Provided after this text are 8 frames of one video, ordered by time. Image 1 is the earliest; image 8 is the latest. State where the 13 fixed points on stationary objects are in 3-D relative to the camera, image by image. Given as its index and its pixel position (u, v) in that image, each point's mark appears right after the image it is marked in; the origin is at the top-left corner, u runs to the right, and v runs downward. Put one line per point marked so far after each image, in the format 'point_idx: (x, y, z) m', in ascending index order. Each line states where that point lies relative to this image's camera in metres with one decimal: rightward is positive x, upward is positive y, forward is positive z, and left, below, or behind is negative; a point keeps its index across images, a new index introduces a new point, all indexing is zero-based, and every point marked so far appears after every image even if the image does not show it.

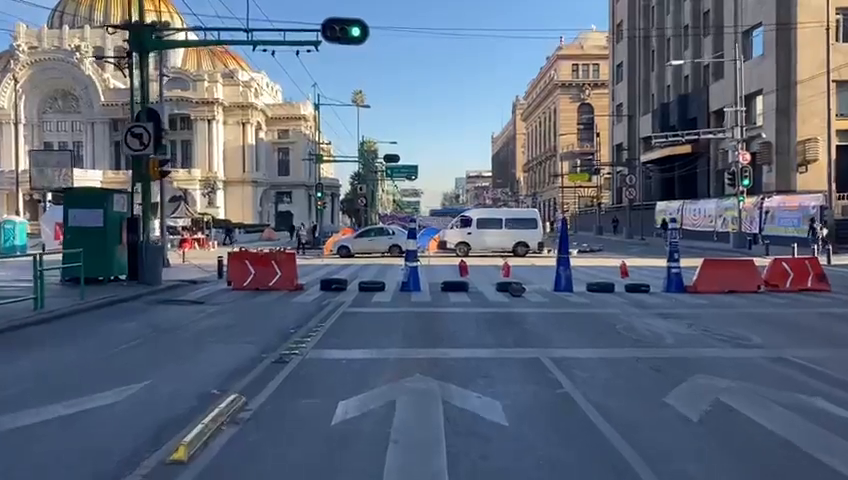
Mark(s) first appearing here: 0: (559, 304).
0: (+3.3, -1.6, +18.2) m
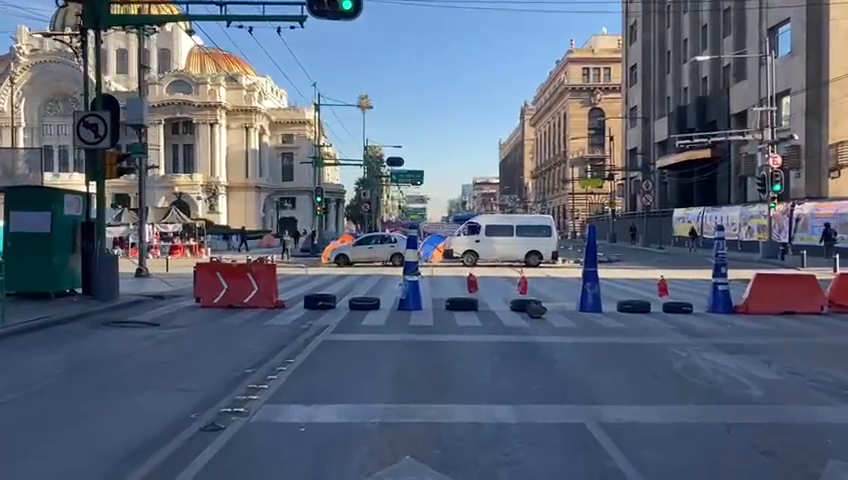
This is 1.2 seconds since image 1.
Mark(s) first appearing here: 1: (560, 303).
0: (+3.3, -1.8, +14.9) m
1: (+3.6, -1.7, +20.0) m
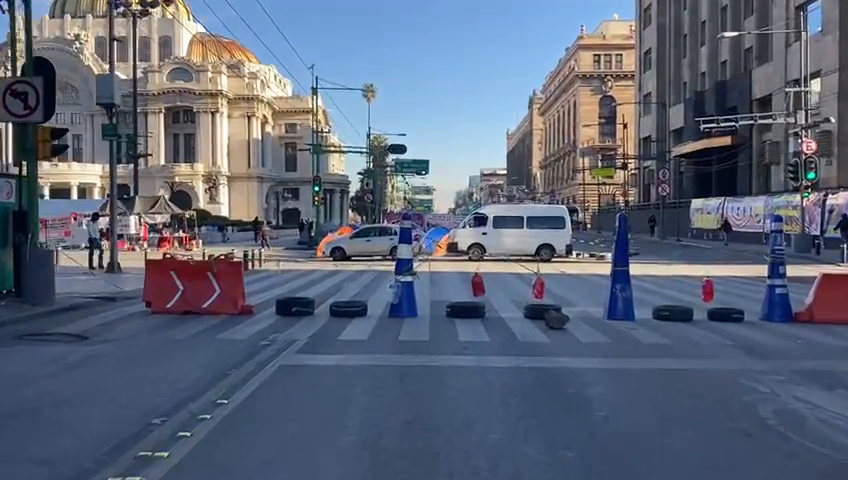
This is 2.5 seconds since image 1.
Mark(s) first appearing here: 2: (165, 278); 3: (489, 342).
0: (+3.2, -1.7, +11.7) m
1: (+3.5, -1.5, +16.8) m
2: (-5.4, -0.8, +15.7) m
3: (+1.0, -1.7, +12.2) m
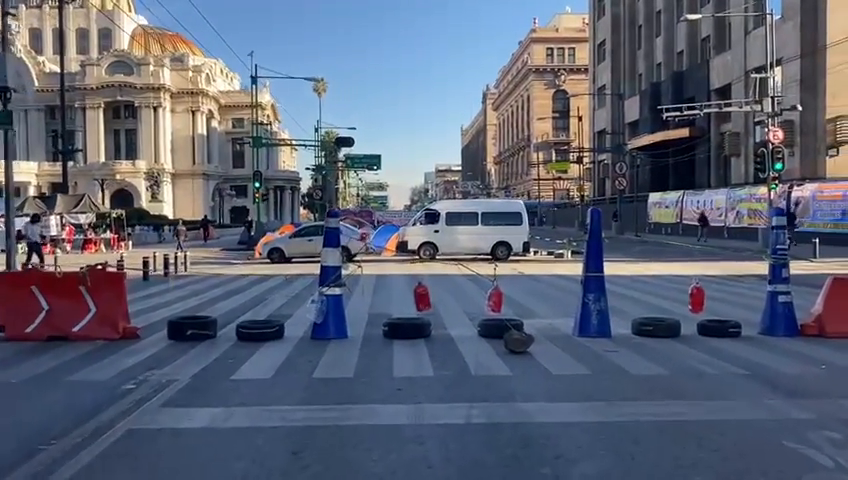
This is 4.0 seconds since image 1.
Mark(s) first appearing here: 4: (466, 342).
0: (+2.2, -1.7, +8.9) m
1: (+2.3, -1.5, +14.0) m
2: (-6.6, -0.9, +12.4) m
3: (0.0, -1.7, +9.3) m
4: (+0.7, -1.6, +12.1) m
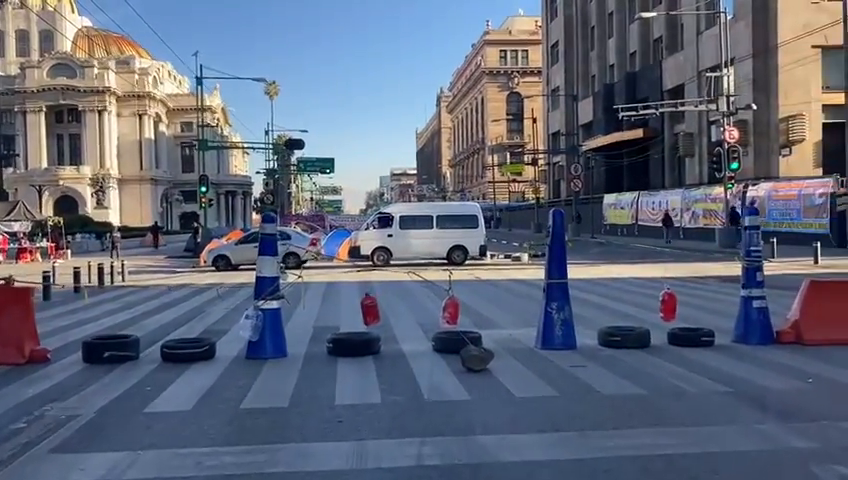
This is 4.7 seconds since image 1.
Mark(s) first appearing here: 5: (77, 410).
0: (+1.7, -1.7, +7.8) m
1: (+1.4, -1.6, +13.0) m
2: (-7.3, -1.1, +10.8) m
3: (-0.5, -1.8, +8.1) m
4: (-0.1, -1.7, +10.9) m
5: (-3.8, -1.8, +8.2) m
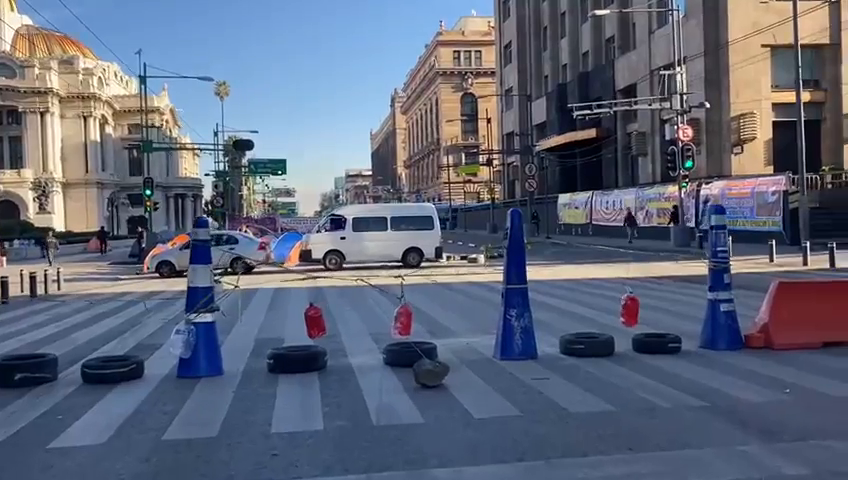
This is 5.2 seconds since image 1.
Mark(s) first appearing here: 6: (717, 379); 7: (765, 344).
0: (+1.2, -1.8, +7.0) m
1: (+0.7, -1.7, +12.2) m
2: (-8.0, -1.2, +9.5) m
3: (-1.0, -1.8, +7.2) m
4: (-0.7, -1.8, +10.0) m
5: (-4.3, -1.9, +7.1) m
6: (+3.6, -1.7, +9.2) m
7: (+5.0, -1.5, +11.1) m
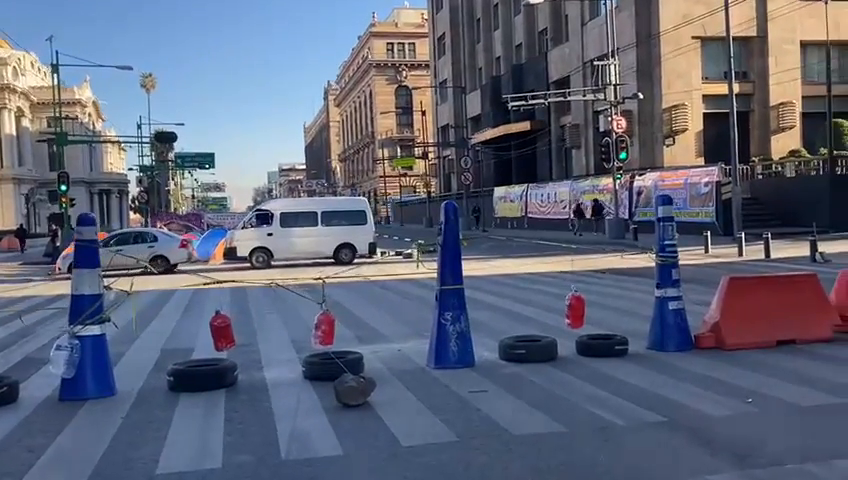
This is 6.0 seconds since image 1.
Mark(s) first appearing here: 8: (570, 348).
0: (+0.5, -1.8, +6.0) m
1: (-0.4, -1.6, +11.0) m
2: (-8.8, -1.3, +7.7) m
3: (-1.7, -1.8, +6.0) m
4: (-1.6, -1.8, +8.8) m
5: (-4.9, -2.0, +5.6) m
6: (+2.7, -1.6, +8.3) m
7: (+4.0, -1.4, +10.4) m
8: (+2.1, -1.5, +10.7) m
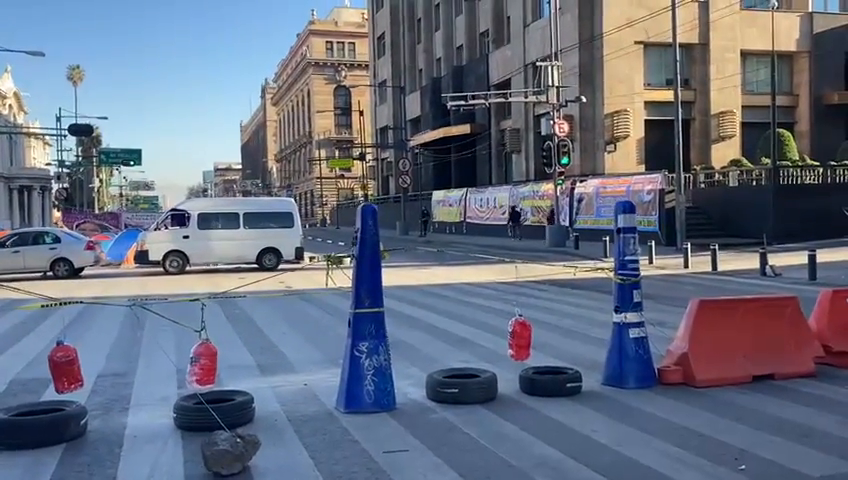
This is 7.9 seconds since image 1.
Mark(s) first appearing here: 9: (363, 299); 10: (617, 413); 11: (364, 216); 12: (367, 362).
0: (-0.1, -1.9, +4.1) m
1: (-1.5, -1.7, +9.1) m
2: (-9.6, -1.3, +5.0) m
3: (-2.3, -1.9, +3.9) m
4: (-2.5, -1.8, +6.7) m
5: (-5.5, -2.0, +3.2) m
6: (+1.9, -1.8, +6.6) m
7: (+3.0, -1.6, +8.7) m
8: (+1.0, -1.7, +8.9) m
9: (-0.6, -0.6, +7.6) m
10: (+1.9, -1.8, +7.6) m
11: (-0.6, +0.2, +8.0) m
12: (-0.6, -1.2, +7.7) m
